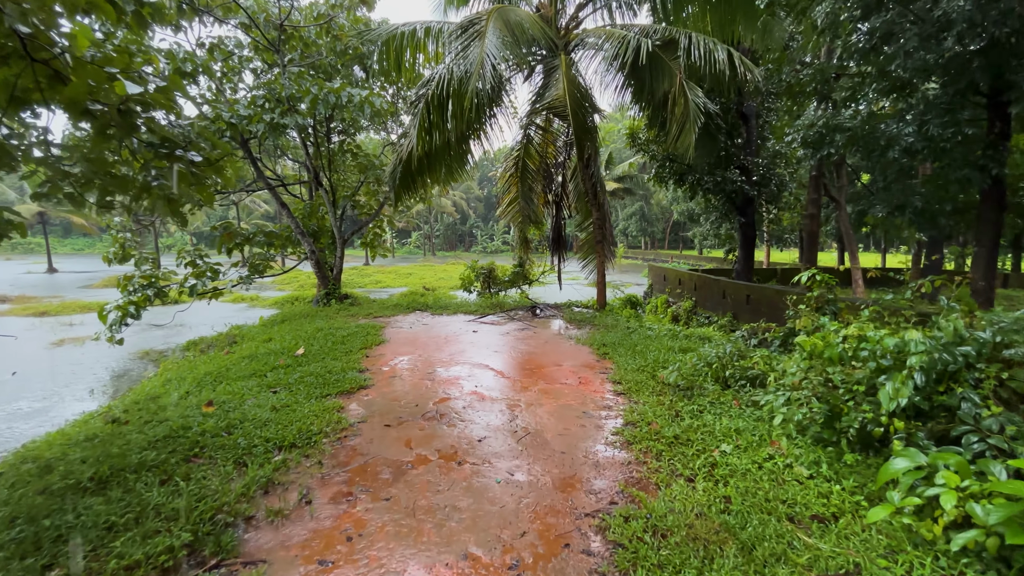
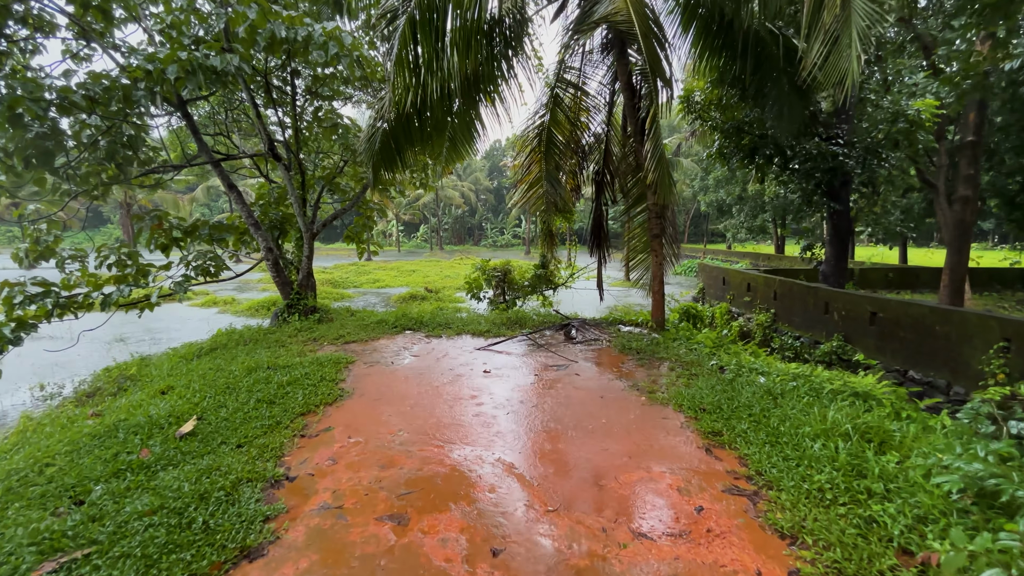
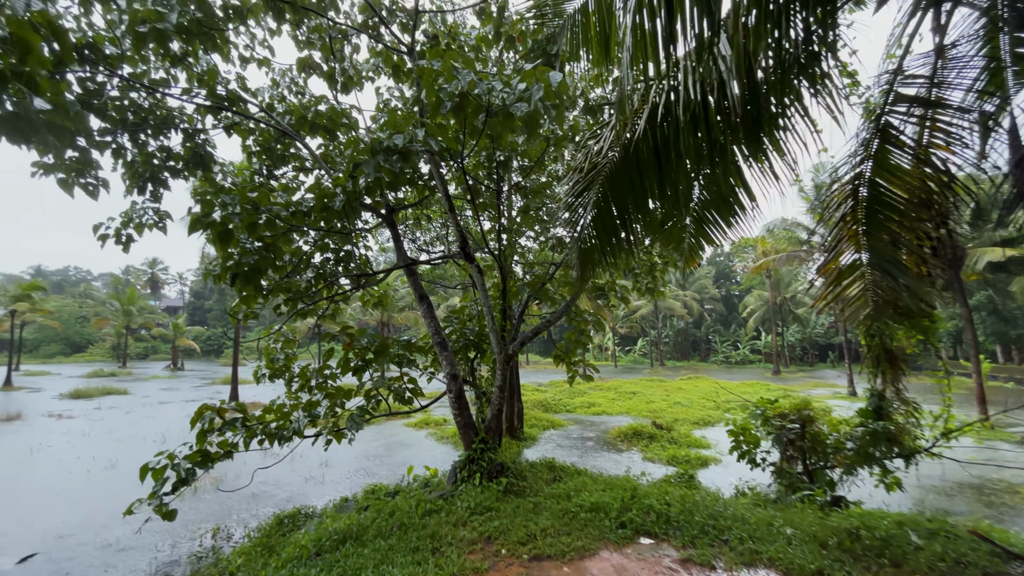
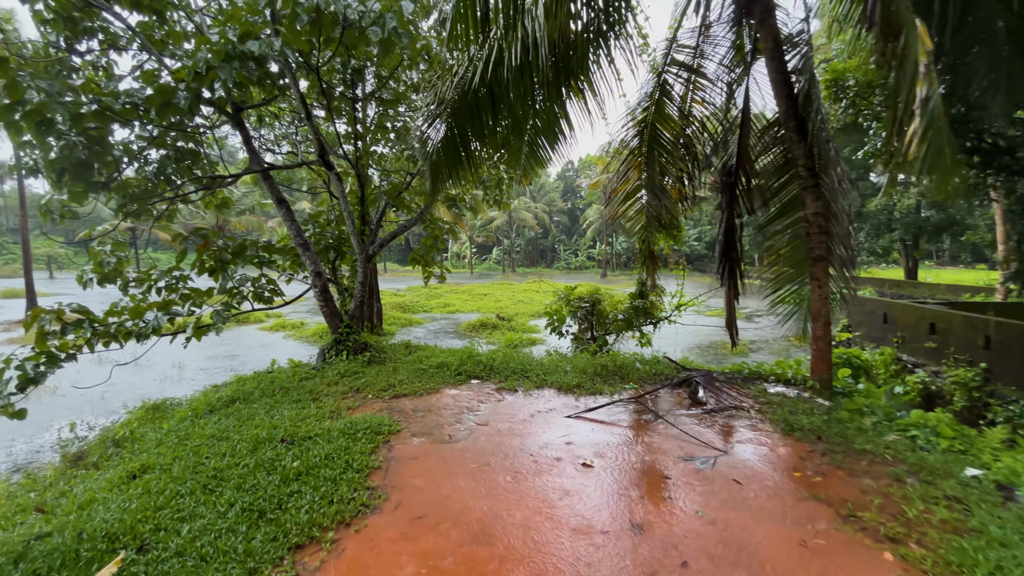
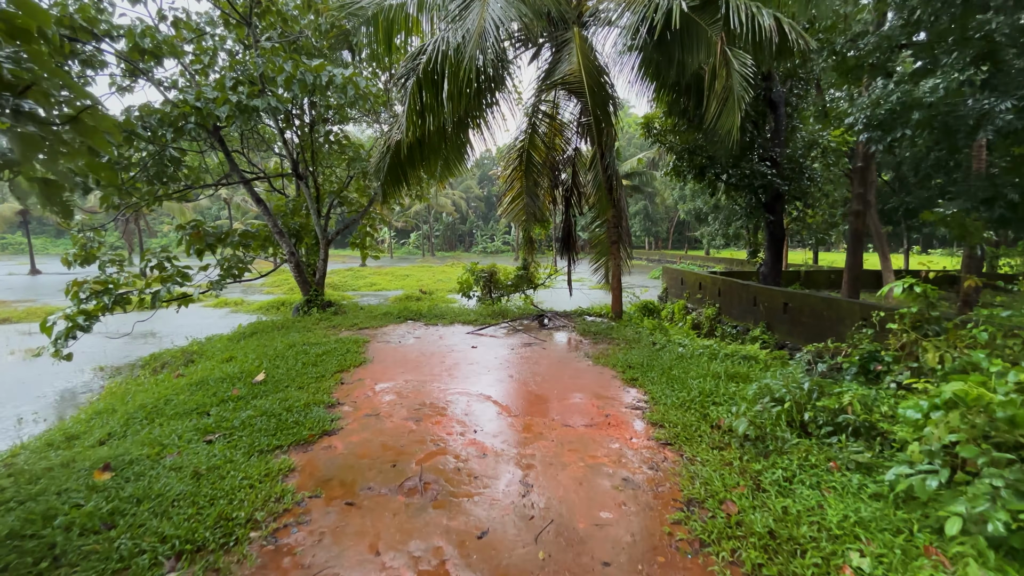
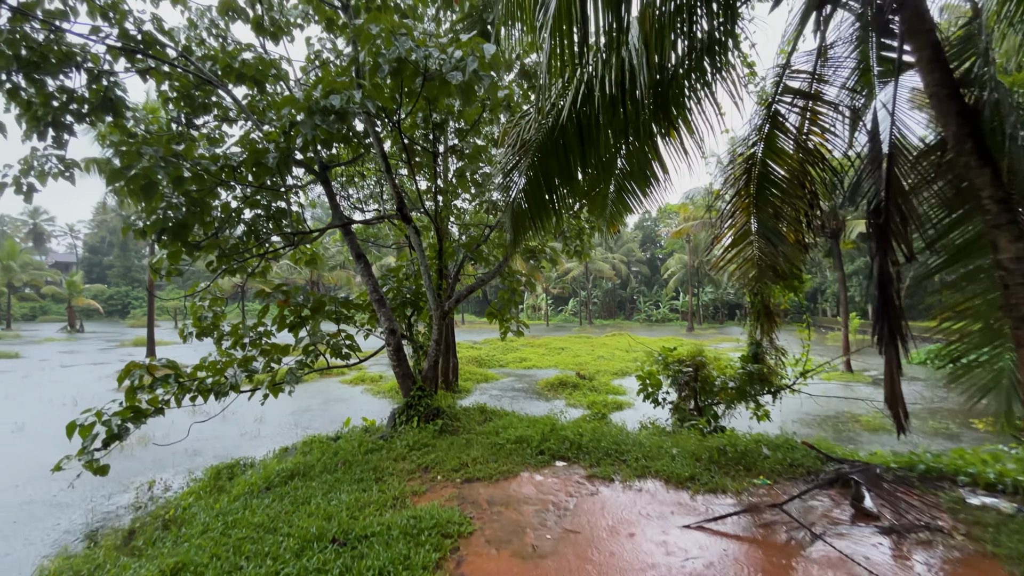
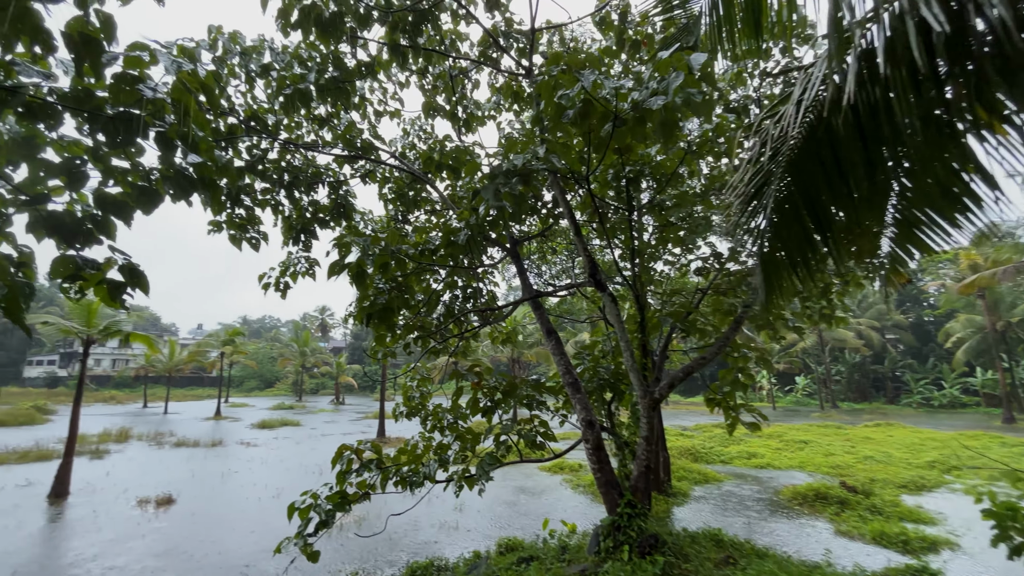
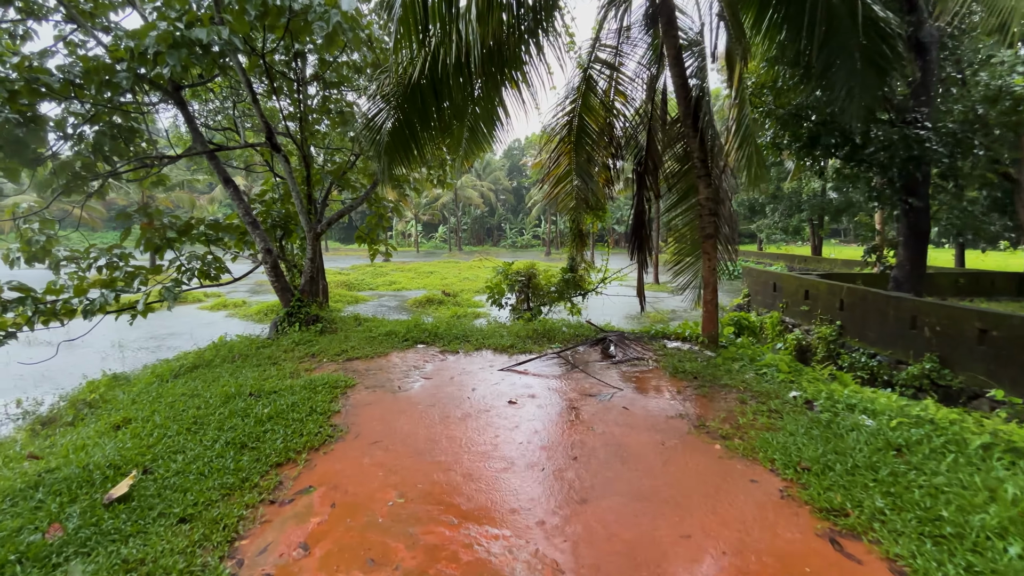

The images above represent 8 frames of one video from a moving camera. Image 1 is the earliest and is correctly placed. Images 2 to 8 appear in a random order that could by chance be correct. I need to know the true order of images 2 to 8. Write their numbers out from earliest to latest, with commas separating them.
5, 2, 8, 4, 6, 3, 7
